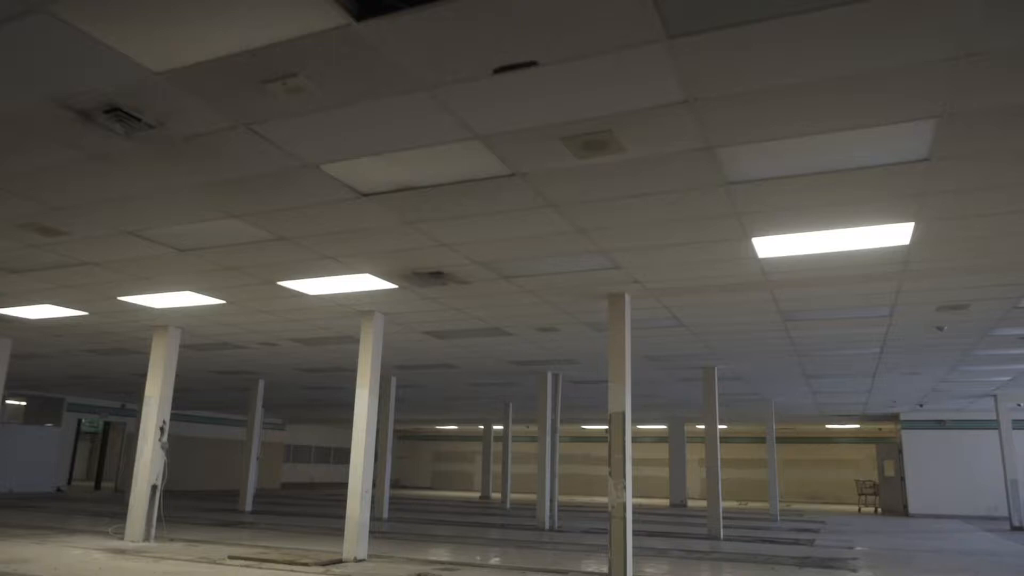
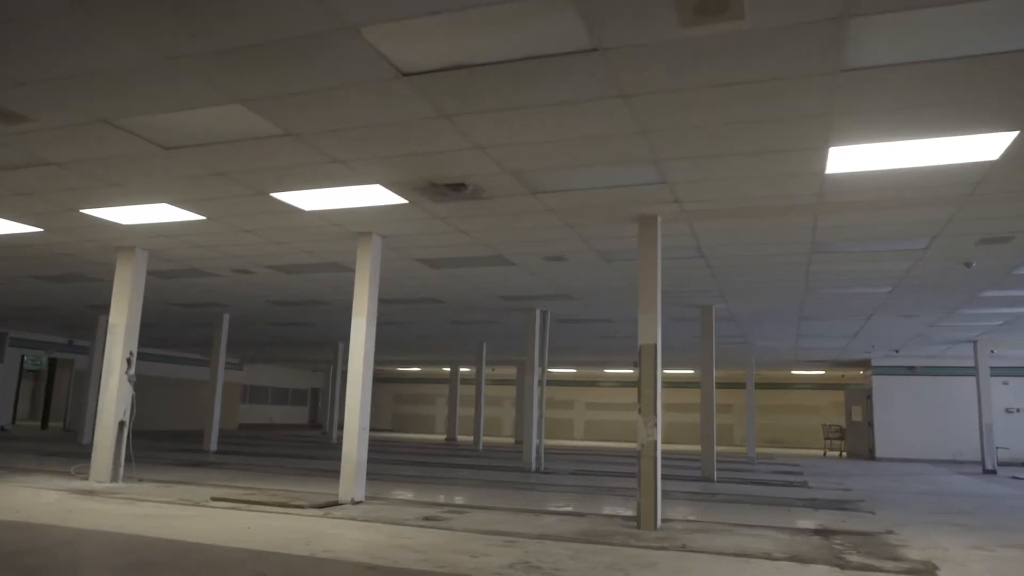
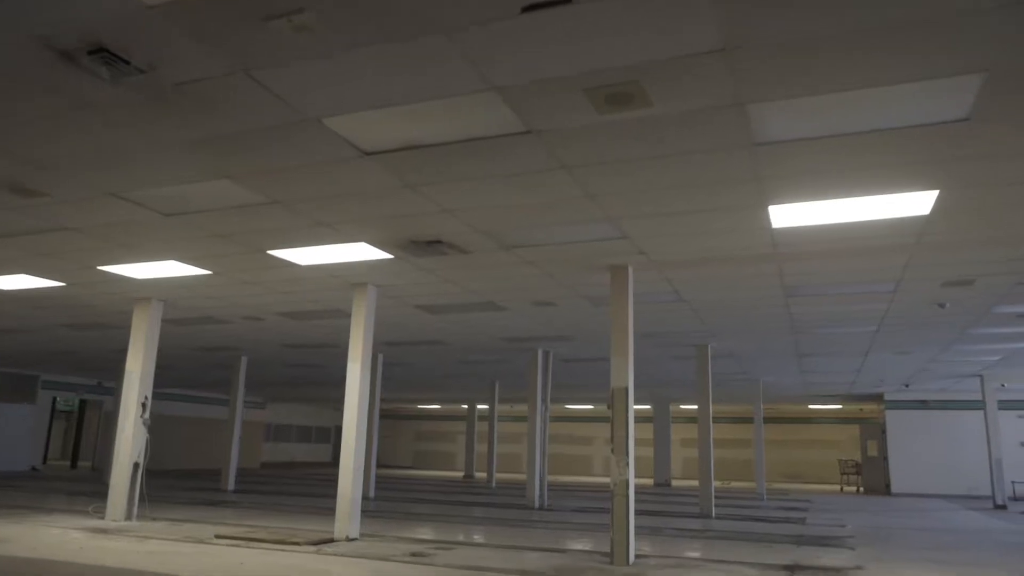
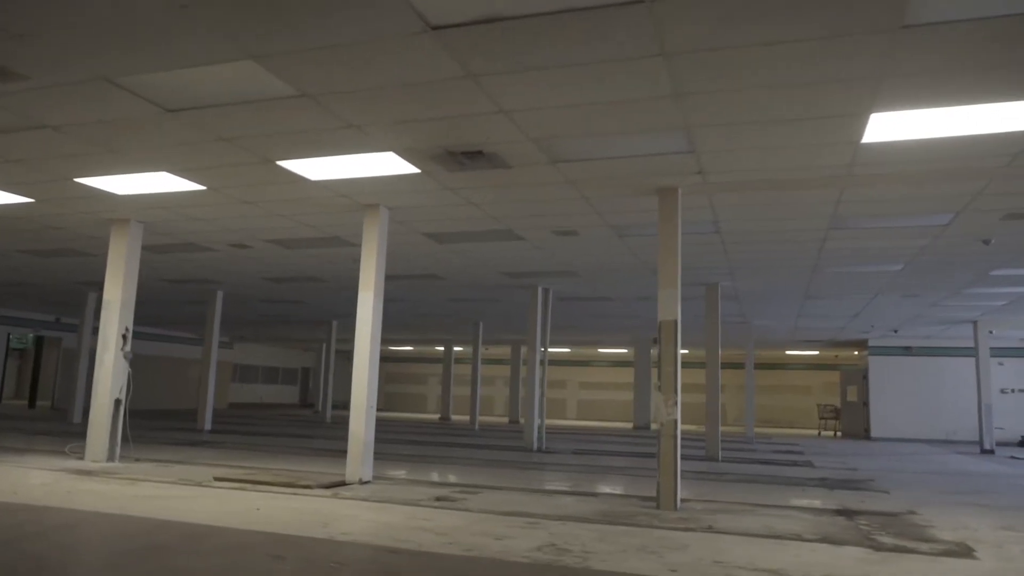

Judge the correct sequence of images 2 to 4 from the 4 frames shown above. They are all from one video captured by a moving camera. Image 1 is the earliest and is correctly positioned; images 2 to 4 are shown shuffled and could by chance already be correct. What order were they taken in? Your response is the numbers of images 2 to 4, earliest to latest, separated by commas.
3, 2, 4
